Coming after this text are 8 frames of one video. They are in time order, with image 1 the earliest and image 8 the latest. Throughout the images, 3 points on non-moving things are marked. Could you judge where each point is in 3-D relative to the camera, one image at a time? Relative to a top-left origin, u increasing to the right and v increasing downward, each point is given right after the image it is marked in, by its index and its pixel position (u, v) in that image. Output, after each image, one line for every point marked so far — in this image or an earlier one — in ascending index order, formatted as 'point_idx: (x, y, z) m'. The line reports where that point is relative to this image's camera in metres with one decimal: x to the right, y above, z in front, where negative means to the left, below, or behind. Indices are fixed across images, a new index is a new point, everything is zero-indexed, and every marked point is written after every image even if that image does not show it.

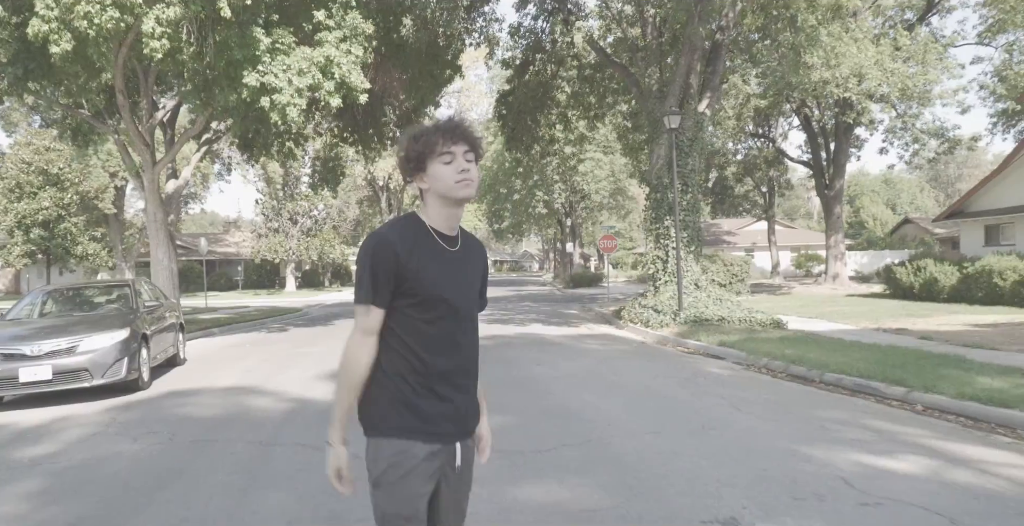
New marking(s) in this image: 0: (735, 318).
0: (+5.0, -1.2, +14.0) m
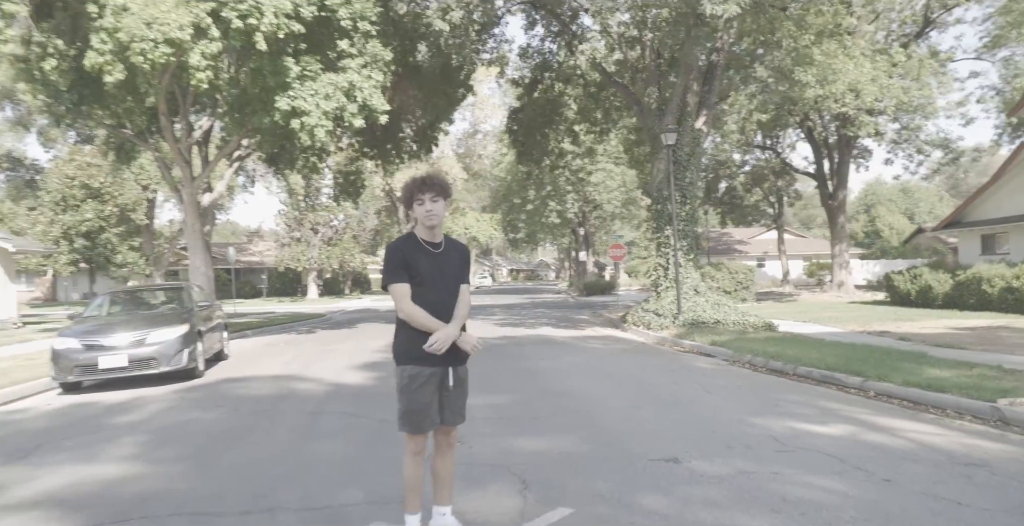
0: (+5.3, -1.4, +14.9) m
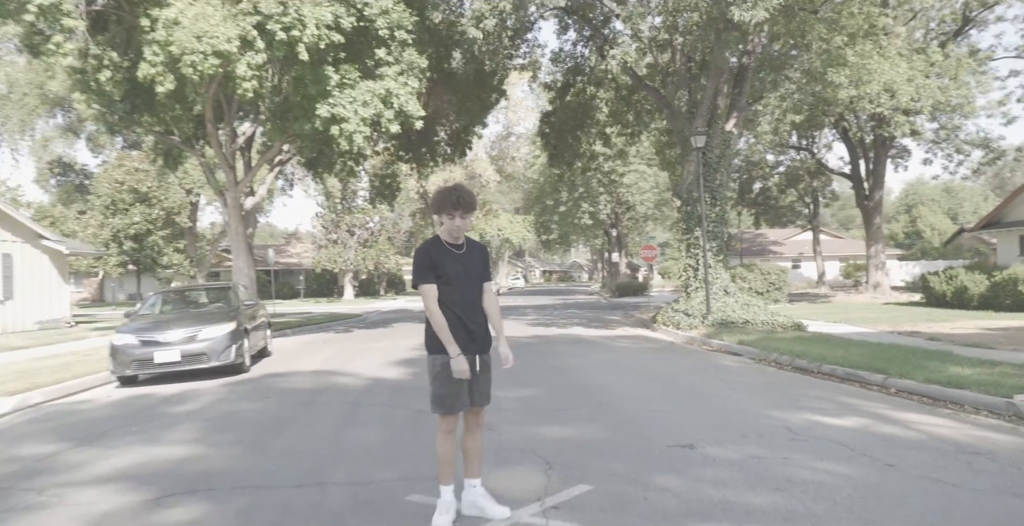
0: (+6.0, -1.4, +15.0) m
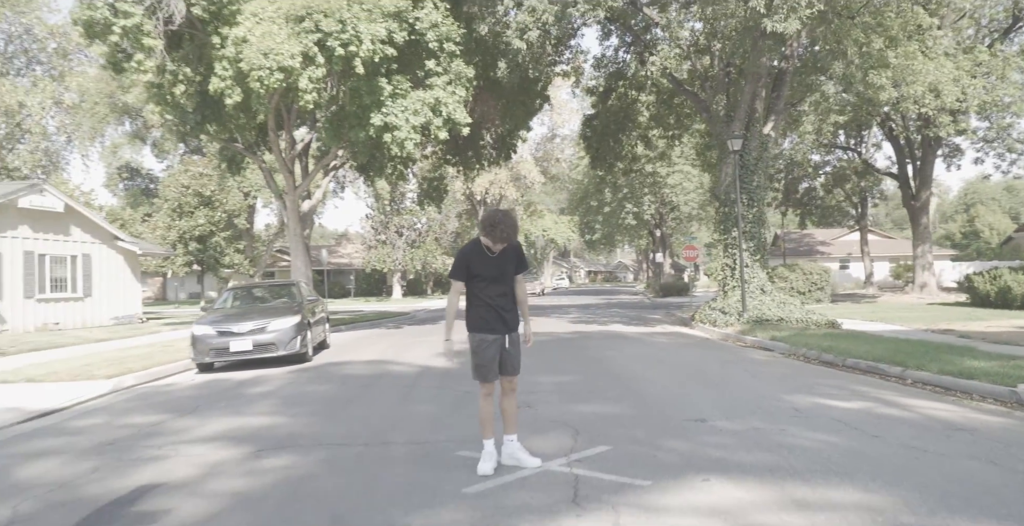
0: (+7.0, -1.4, +15.4) m
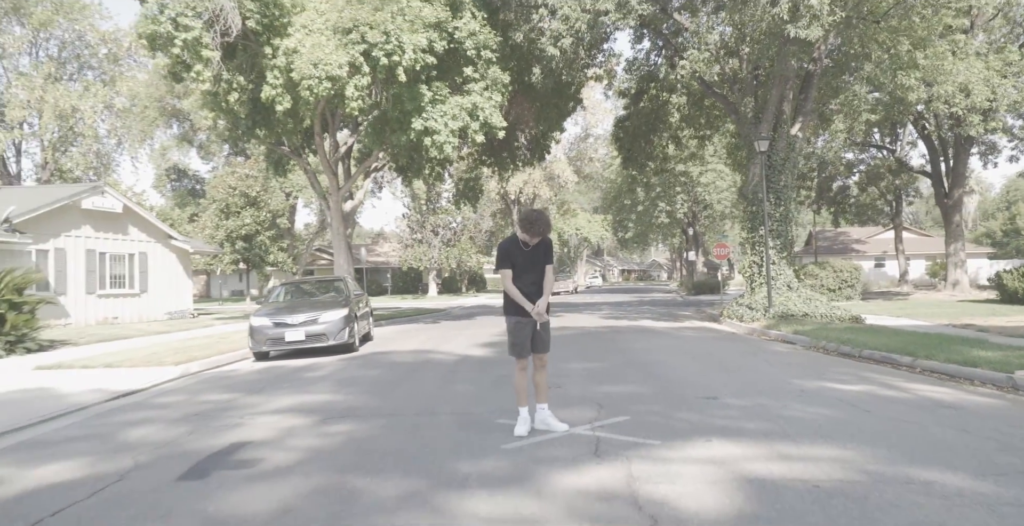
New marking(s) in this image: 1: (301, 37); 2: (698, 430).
0: (+7.9, -1.3, +15.8) m
1: (-5.5, +5.9, +16.0) m
2: (+1.6, -1.4, +5.2) m
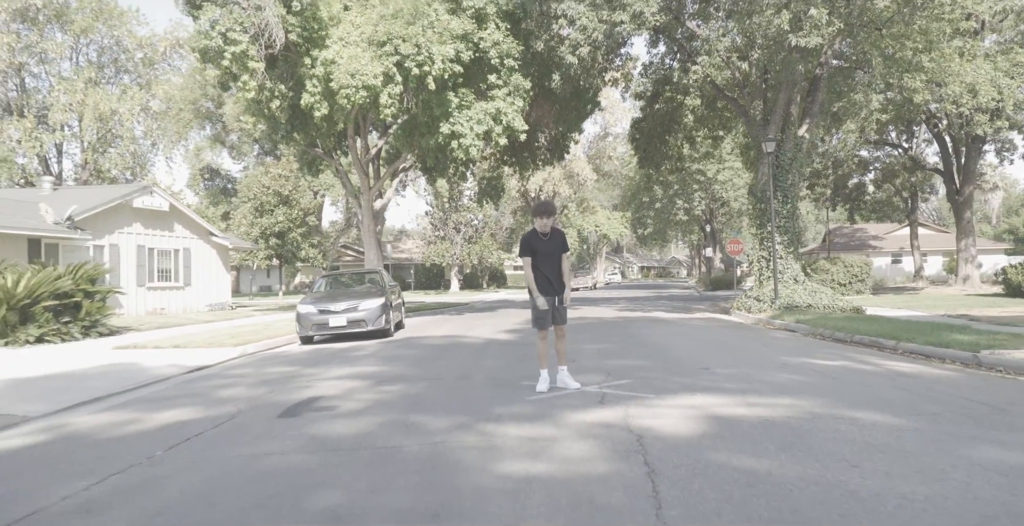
0: (+8.5, -1.1, +16.8) m
1: (-4.9, +6.0, +17.4) m
2: (+1.8, -1.3, +6.4) m
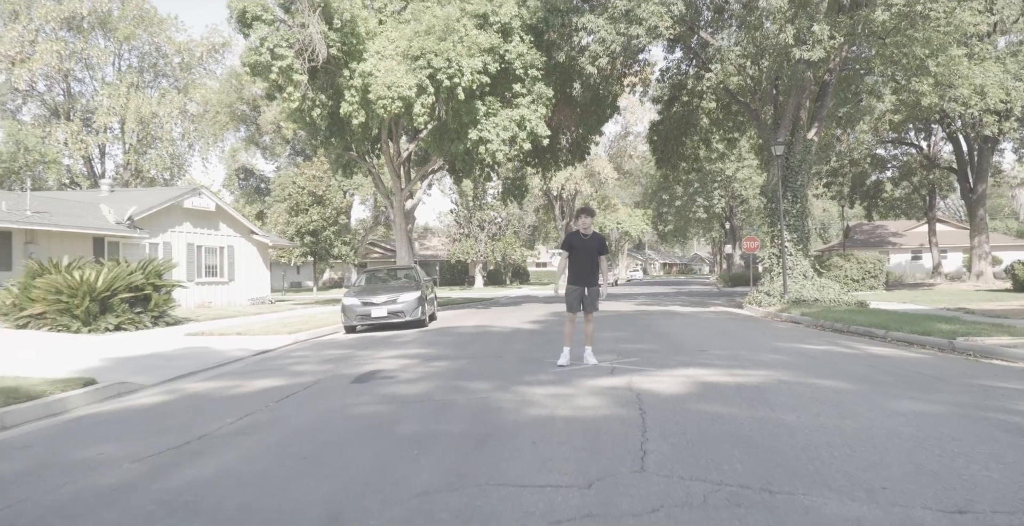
0: (+9.2, -1.1, +17.8) m
1: (-4.2, +6.1, +18.9) m
2: (+2.1, -1.3, +7.7) m
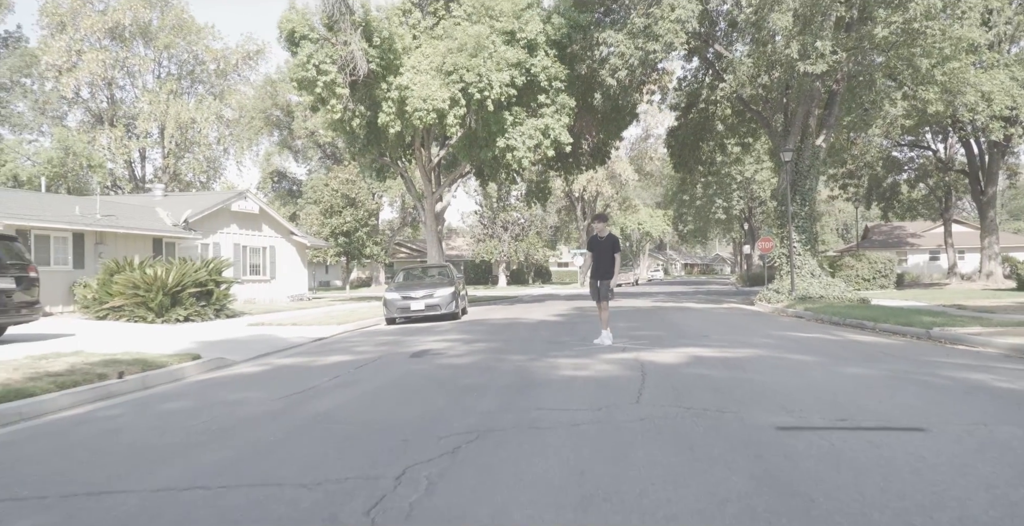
0: (+10.0, -1.0, +19.0) m
1: (-3.3, +6.2, +20.5) m
2: (+2.6, -1.2, +9.1) m
